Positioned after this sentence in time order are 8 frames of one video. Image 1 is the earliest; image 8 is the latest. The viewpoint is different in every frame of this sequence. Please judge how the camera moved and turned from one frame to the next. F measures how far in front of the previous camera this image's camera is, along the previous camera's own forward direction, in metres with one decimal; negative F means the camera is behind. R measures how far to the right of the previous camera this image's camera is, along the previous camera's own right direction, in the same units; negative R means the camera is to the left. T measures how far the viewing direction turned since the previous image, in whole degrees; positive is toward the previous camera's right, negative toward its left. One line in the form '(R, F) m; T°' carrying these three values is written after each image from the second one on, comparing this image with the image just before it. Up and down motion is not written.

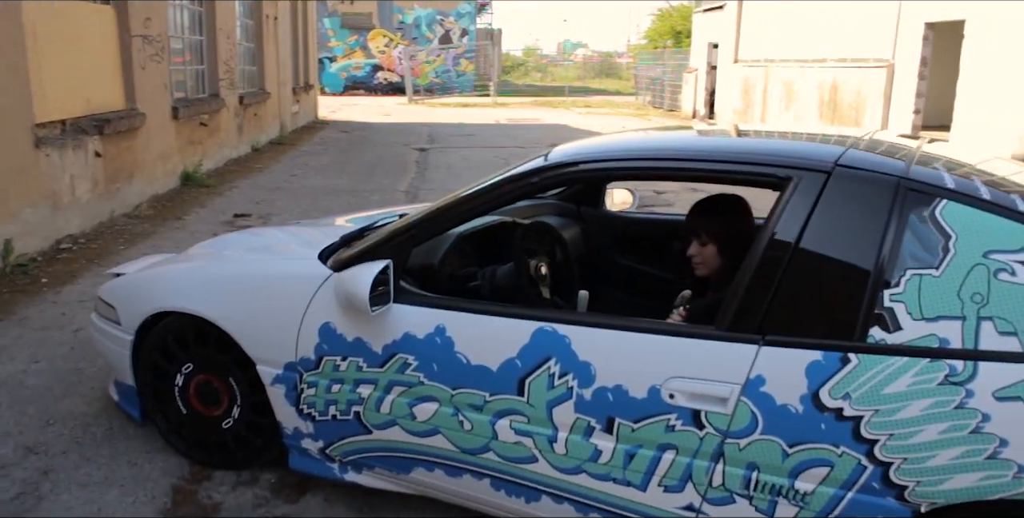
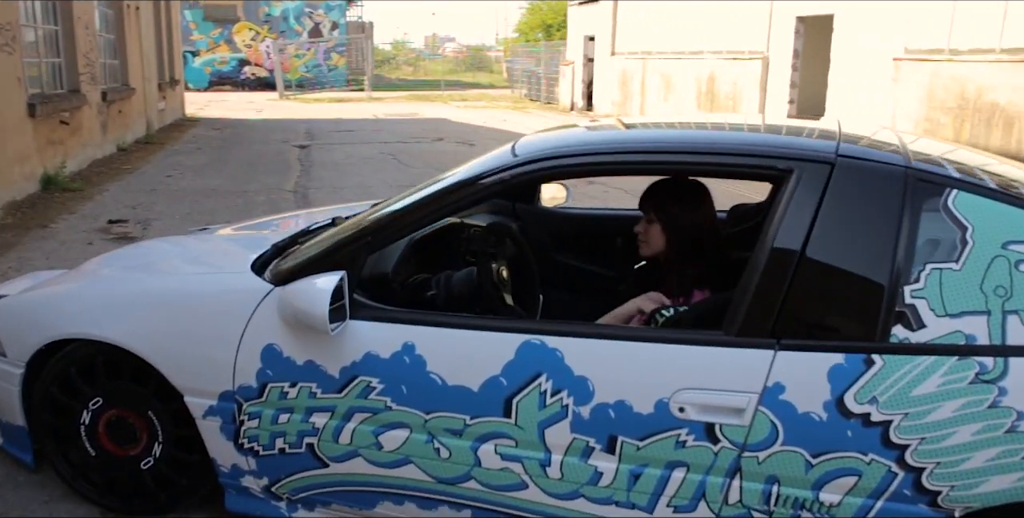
(-0.3, +0.3) m; +9°
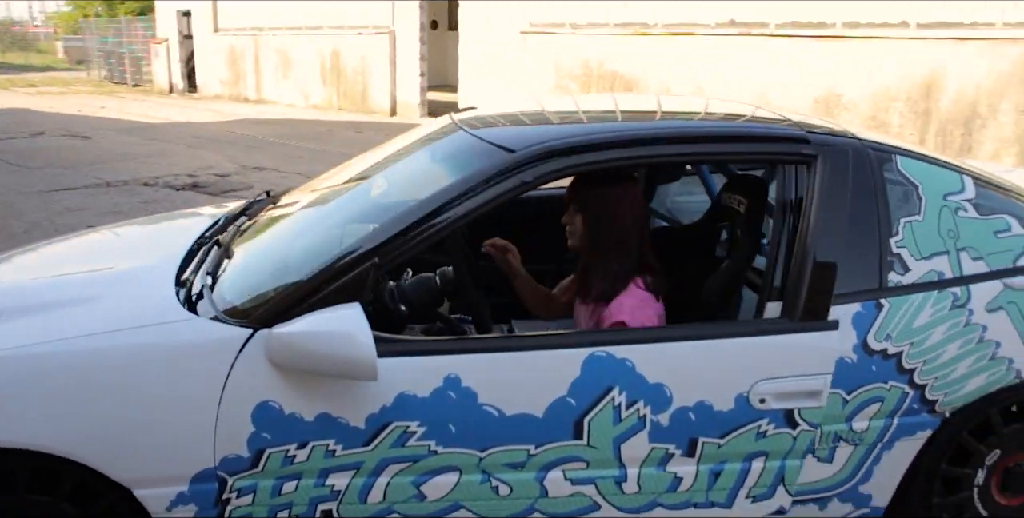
(-1.1, +0.4) m; +27°
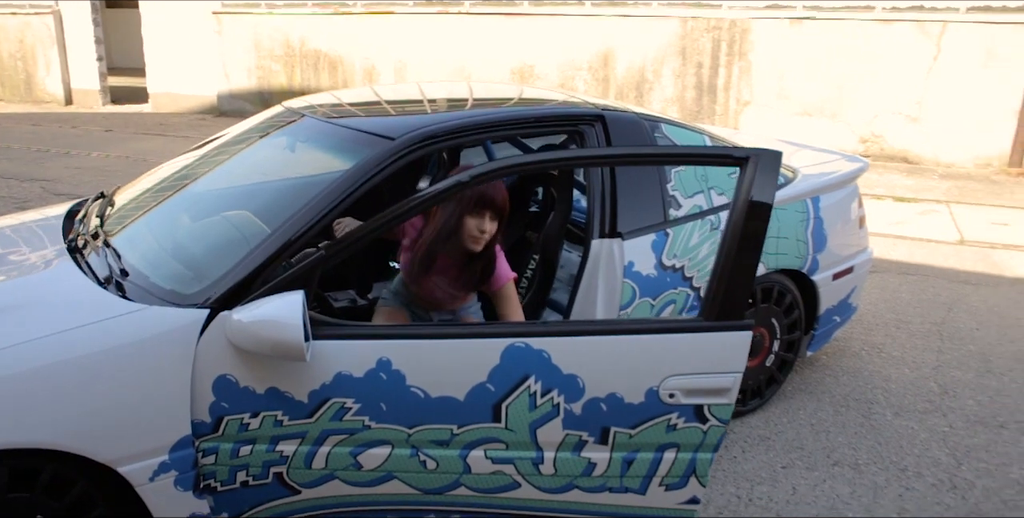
(-0.7, -0.4) m; +21°
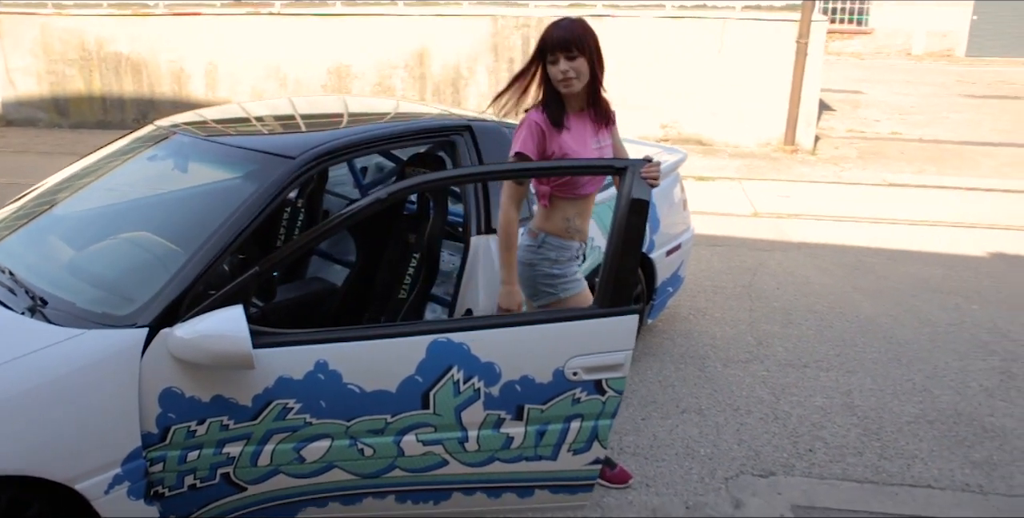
(-0.3, -0.3) m; +13°
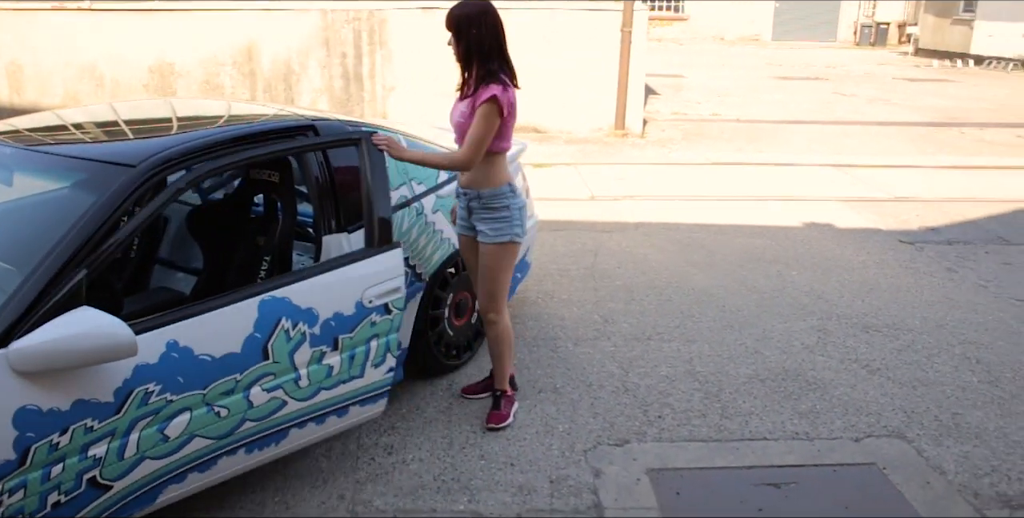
(0.0, -0.1) m; +10°
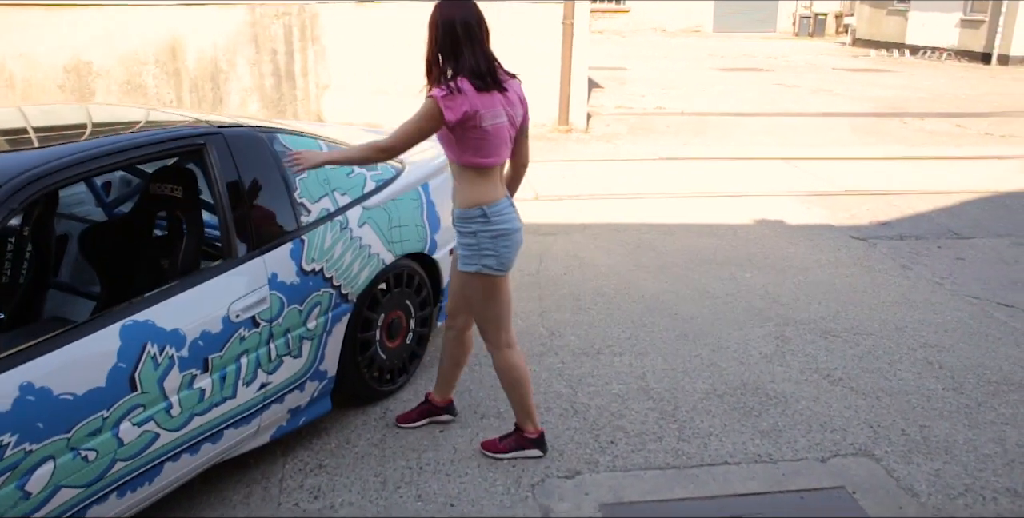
(+0.1, +0.3) m; +3°
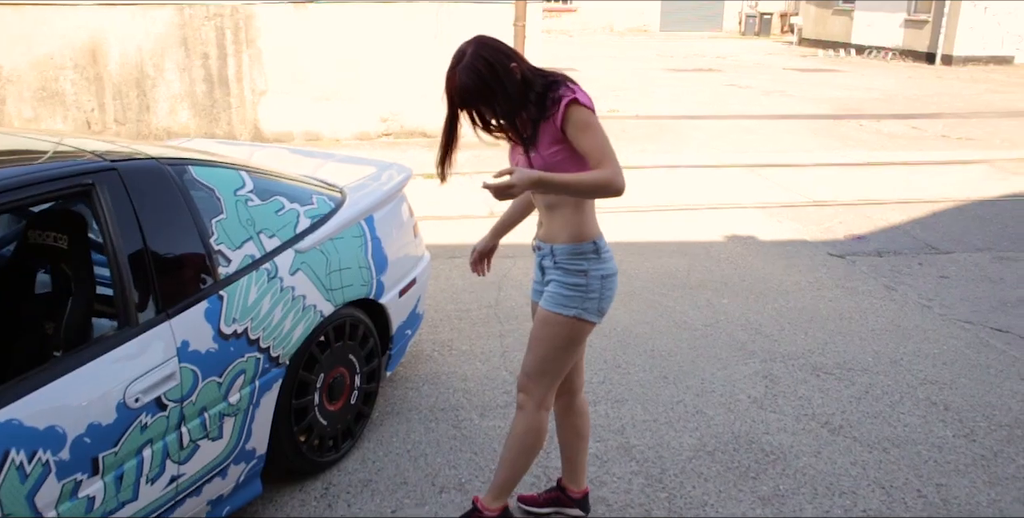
(0.0, +0.5) m; +3°
